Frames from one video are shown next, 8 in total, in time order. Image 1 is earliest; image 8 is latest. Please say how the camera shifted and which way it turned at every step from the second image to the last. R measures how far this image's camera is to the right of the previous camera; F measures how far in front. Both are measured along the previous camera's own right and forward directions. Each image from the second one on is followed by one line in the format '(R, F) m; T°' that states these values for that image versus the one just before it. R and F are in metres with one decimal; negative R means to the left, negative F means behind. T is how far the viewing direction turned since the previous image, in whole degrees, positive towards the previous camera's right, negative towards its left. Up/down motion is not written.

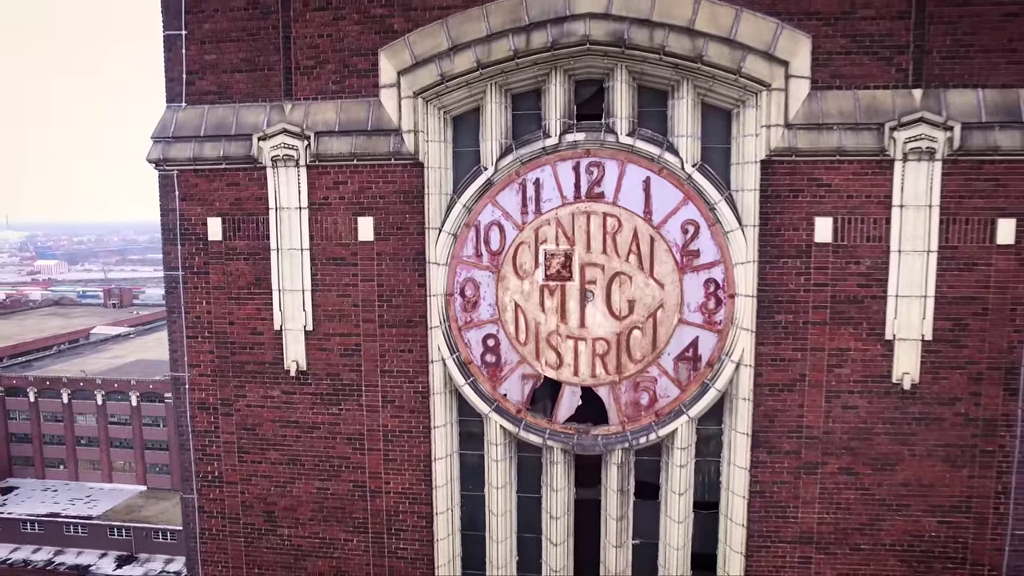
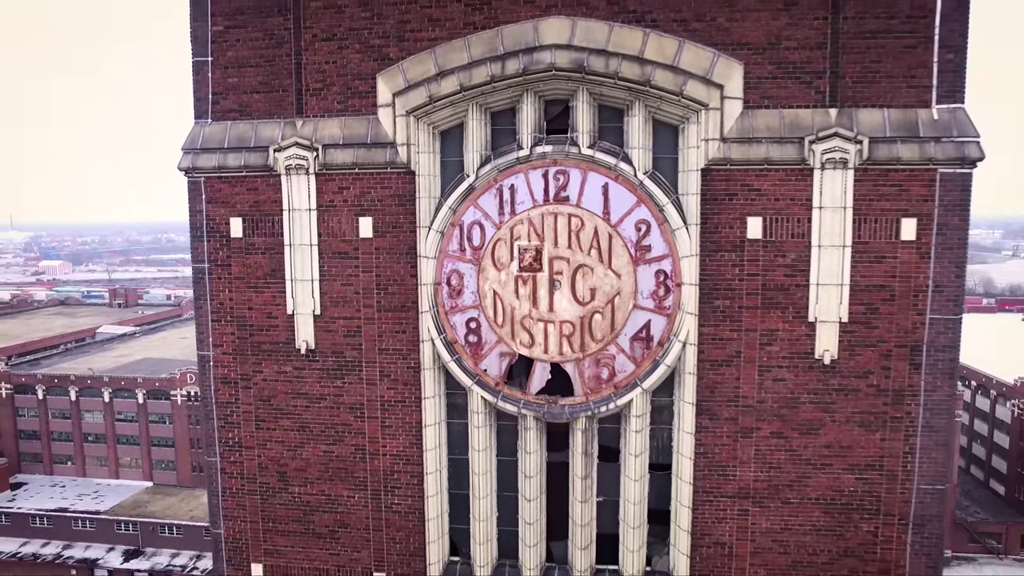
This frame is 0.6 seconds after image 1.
(+0.3, -1.1) m; 0°
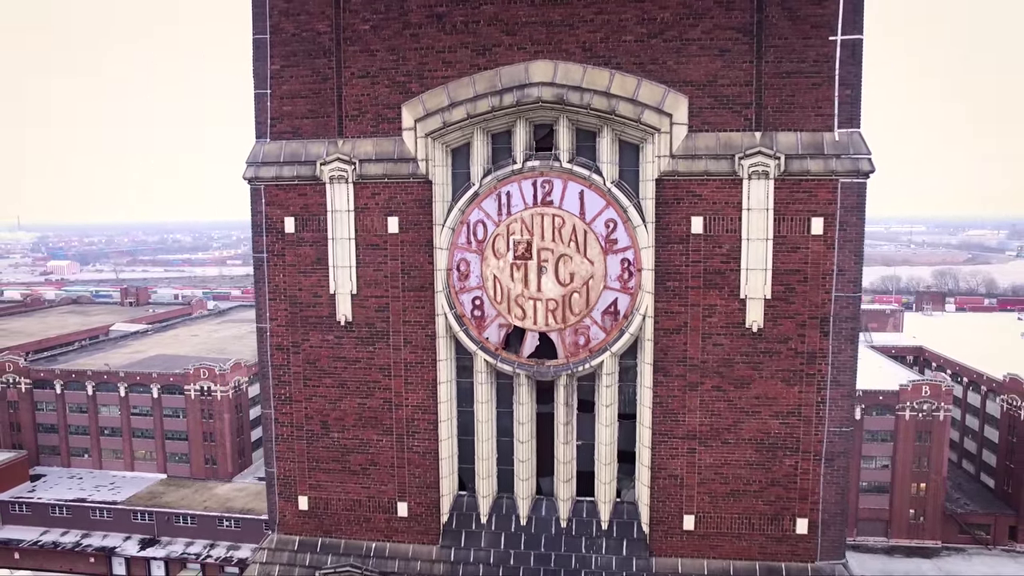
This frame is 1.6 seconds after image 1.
(+0.1, -2.1) m; 0°
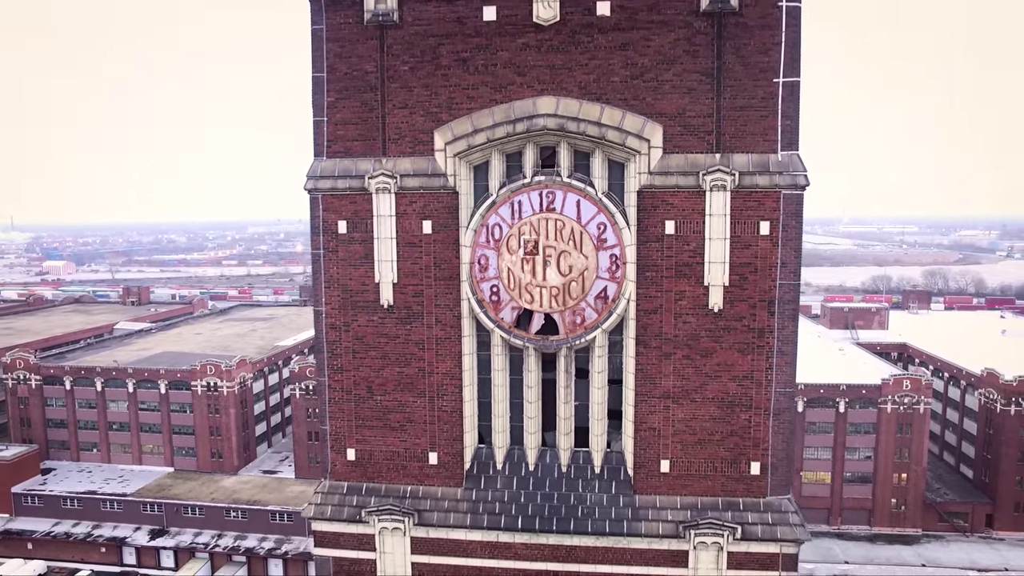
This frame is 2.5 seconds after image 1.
(-0.3, -2.4) m; 0°
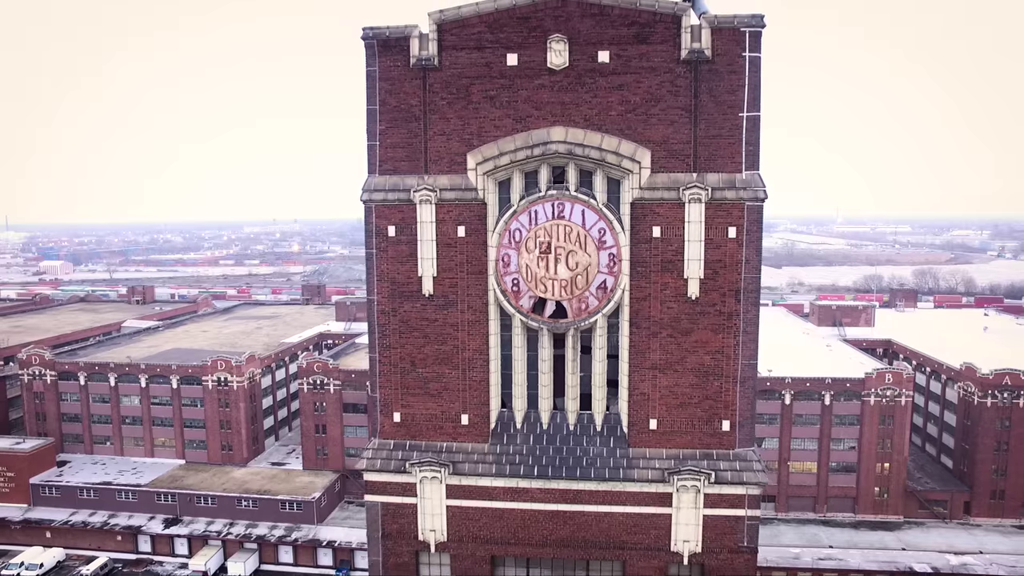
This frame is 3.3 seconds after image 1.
(-0.5, -2.9) m; 0°
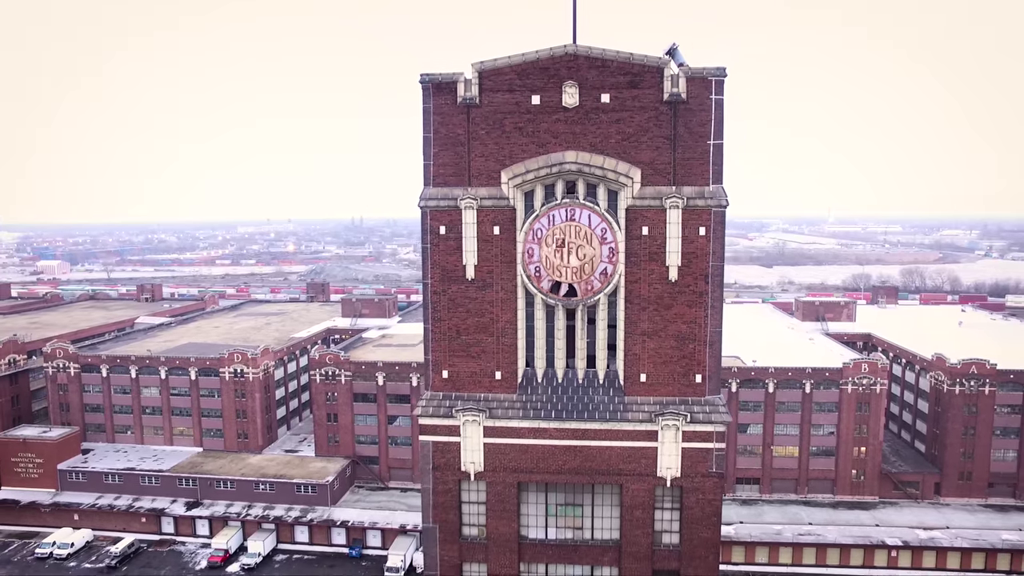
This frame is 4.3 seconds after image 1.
(-0.9, -4.7) m; +1°
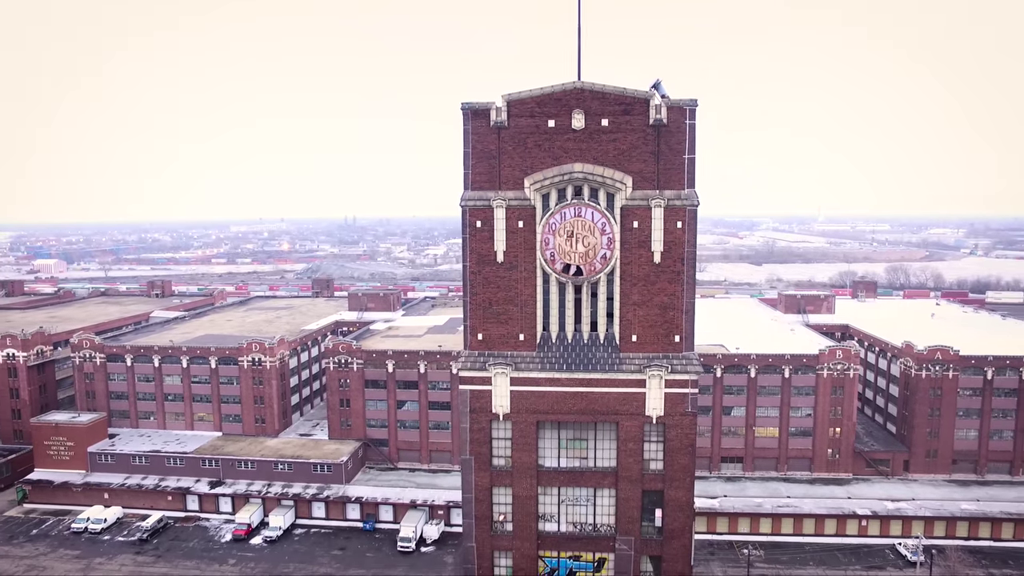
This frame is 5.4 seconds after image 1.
(-1.1, -5.7) m; +1°
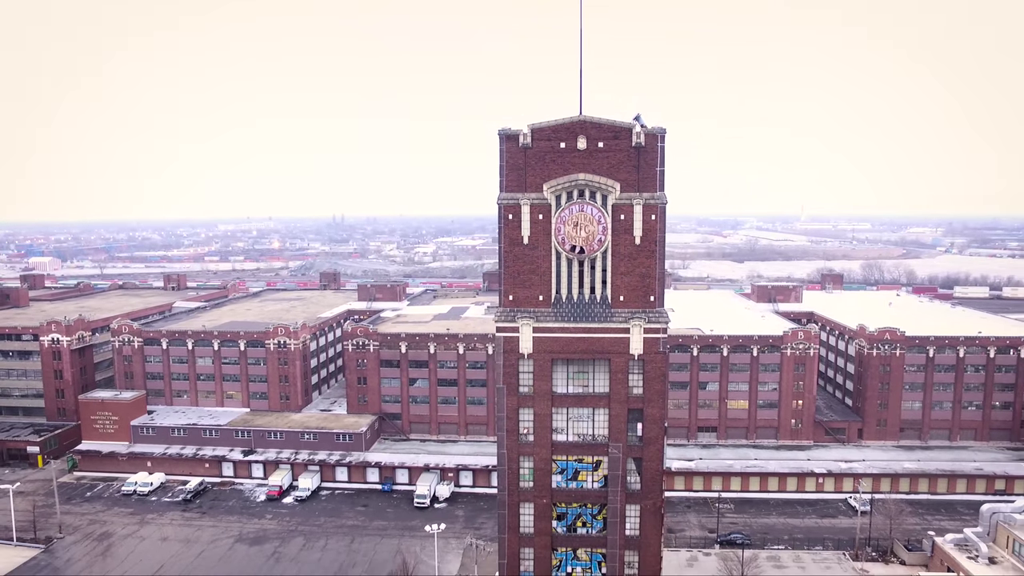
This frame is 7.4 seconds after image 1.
(-1.9, -10.1) m; +1°
